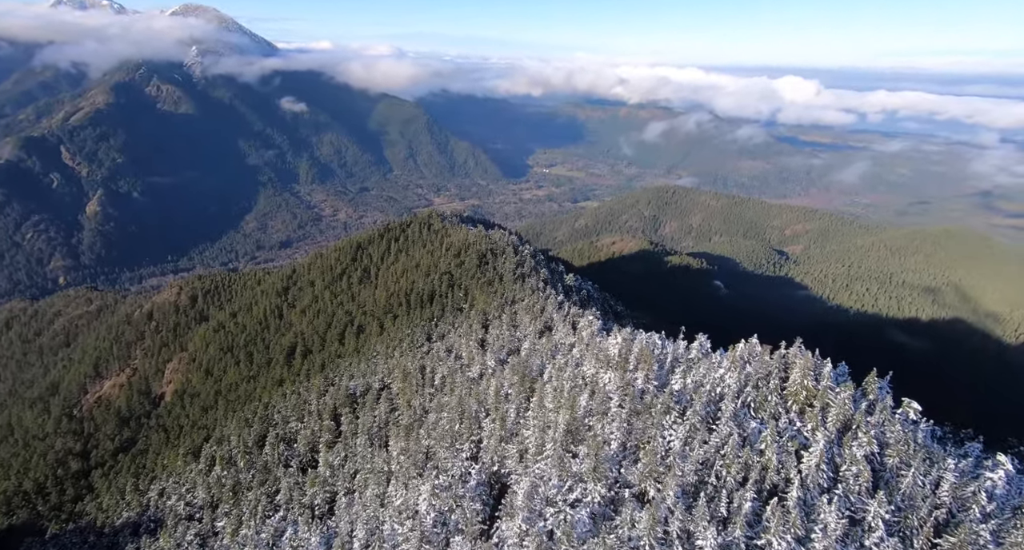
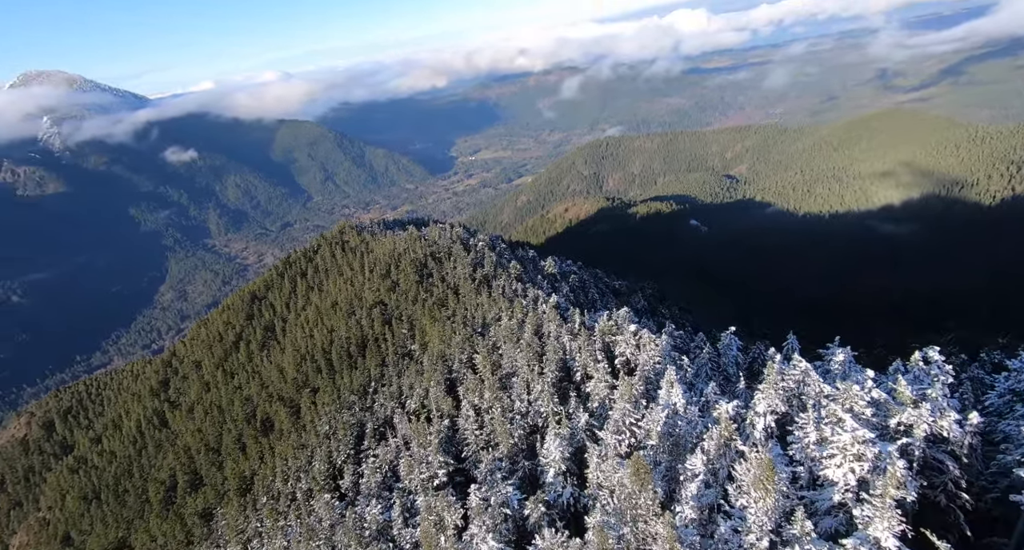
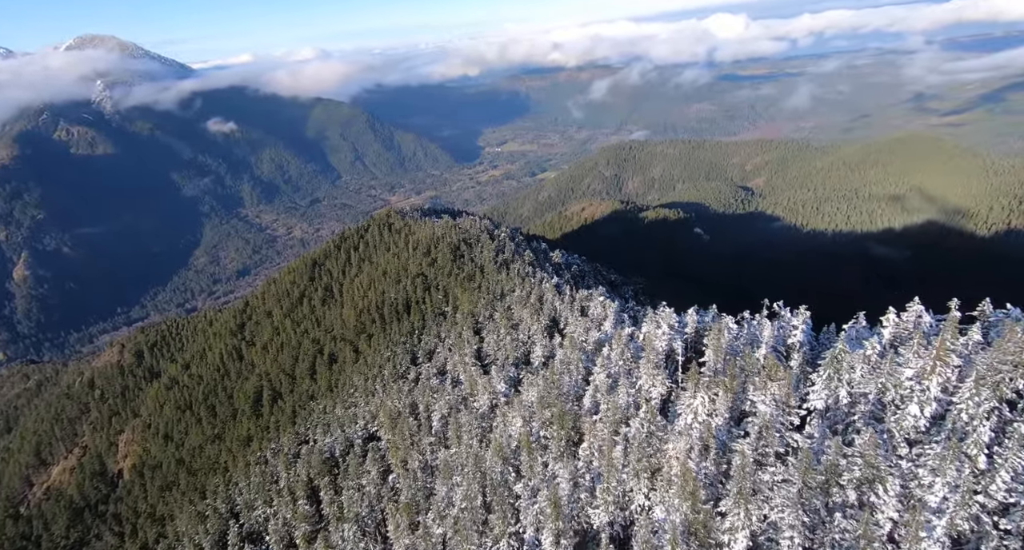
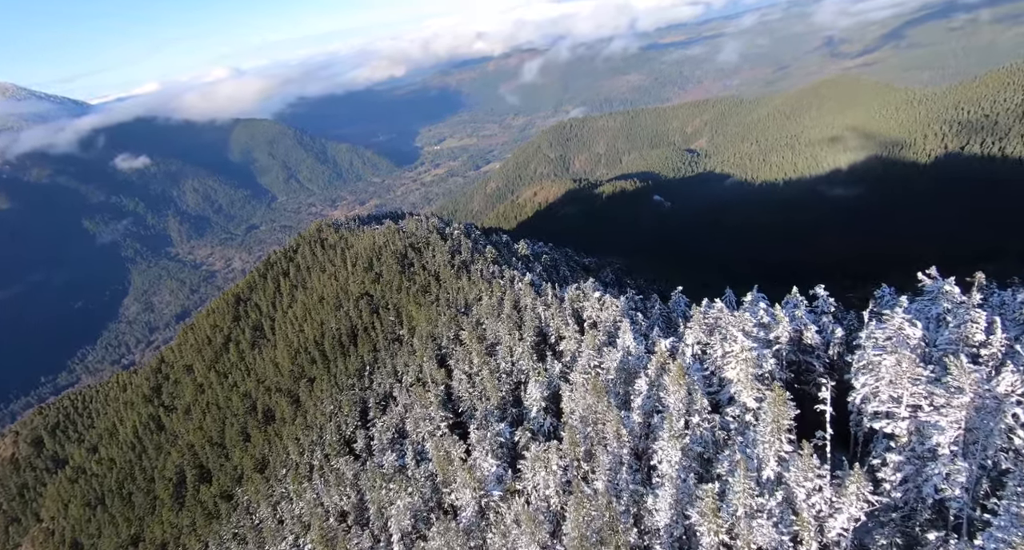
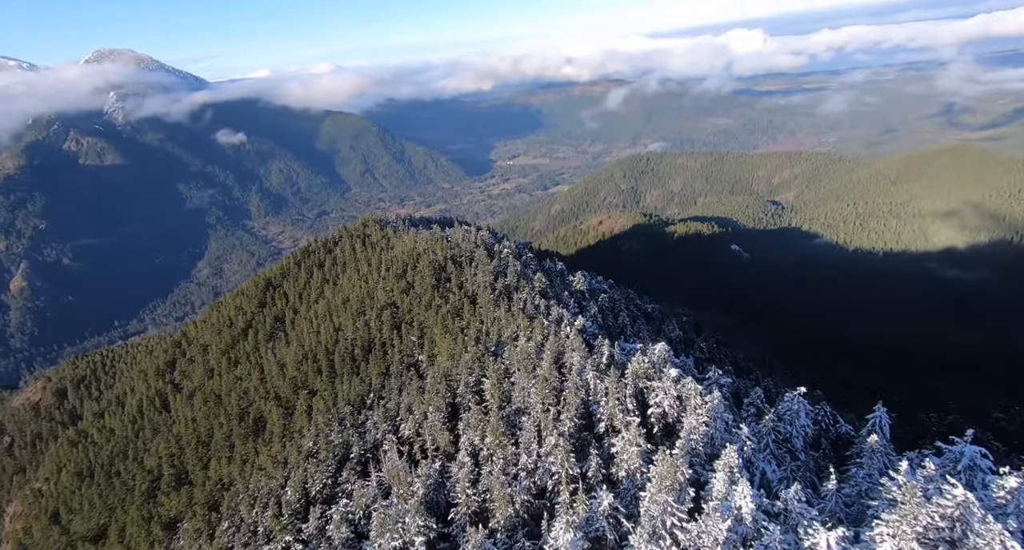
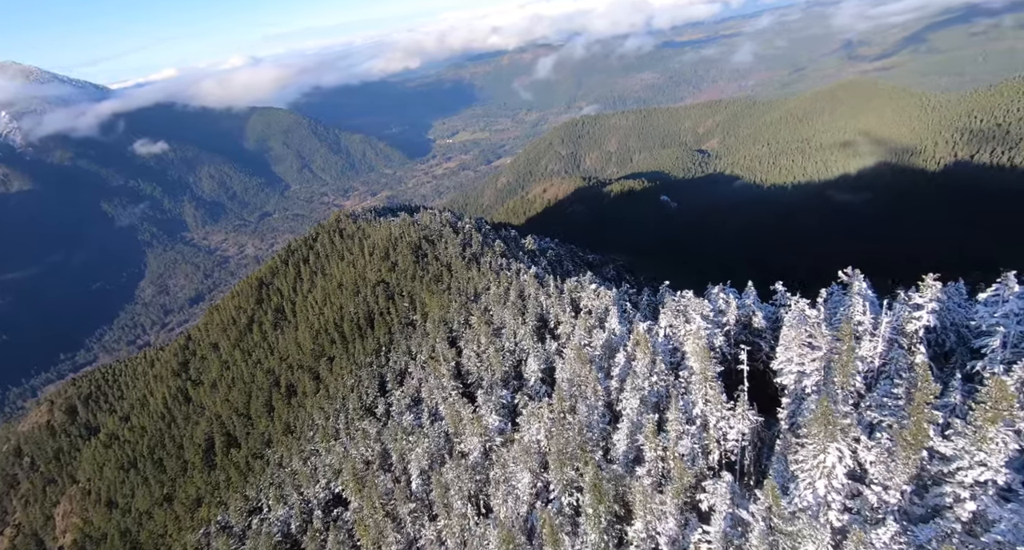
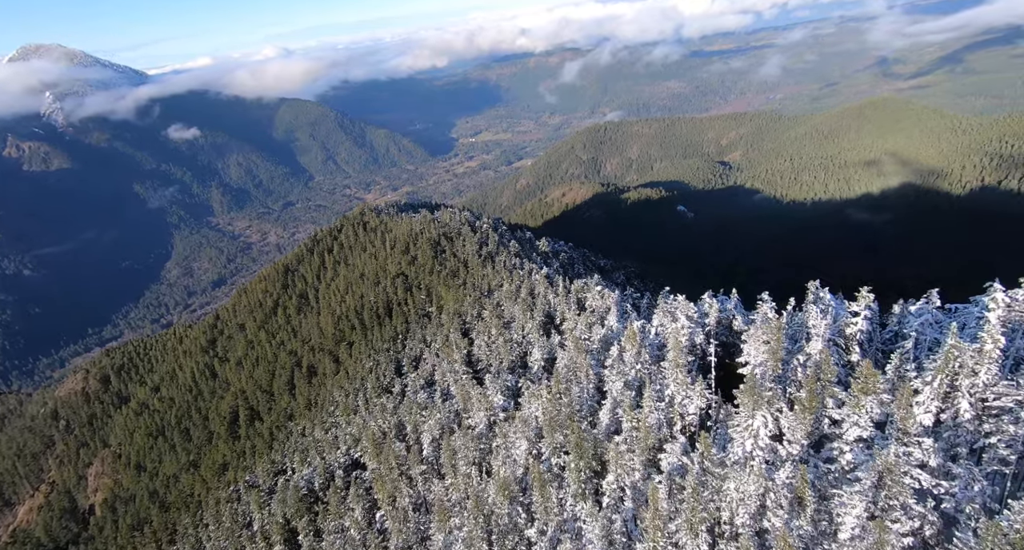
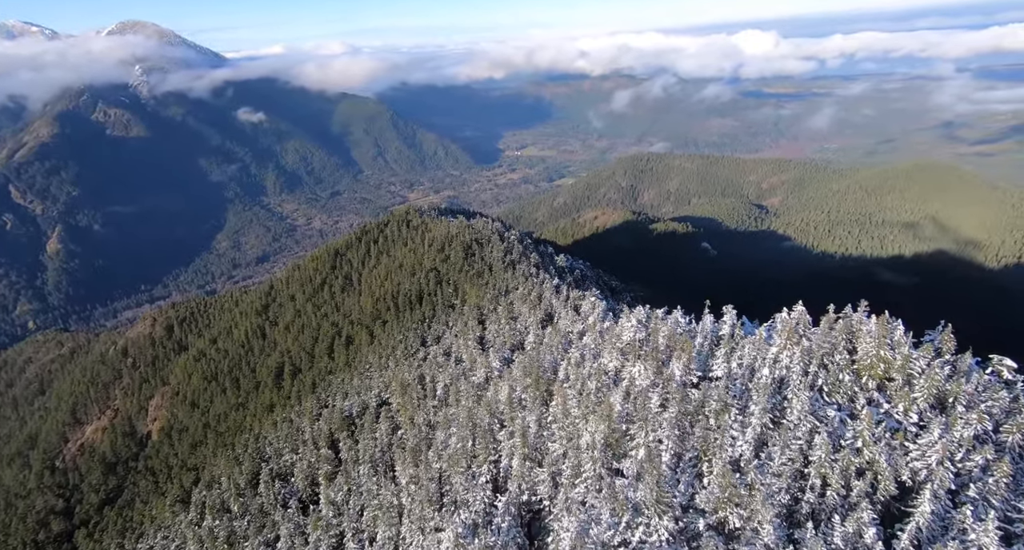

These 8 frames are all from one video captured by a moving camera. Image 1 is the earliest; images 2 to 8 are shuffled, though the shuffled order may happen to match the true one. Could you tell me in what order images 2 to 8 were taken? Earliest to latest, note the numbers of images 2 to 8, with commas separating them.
8, 3, 7, 6, 4, 2, 5
